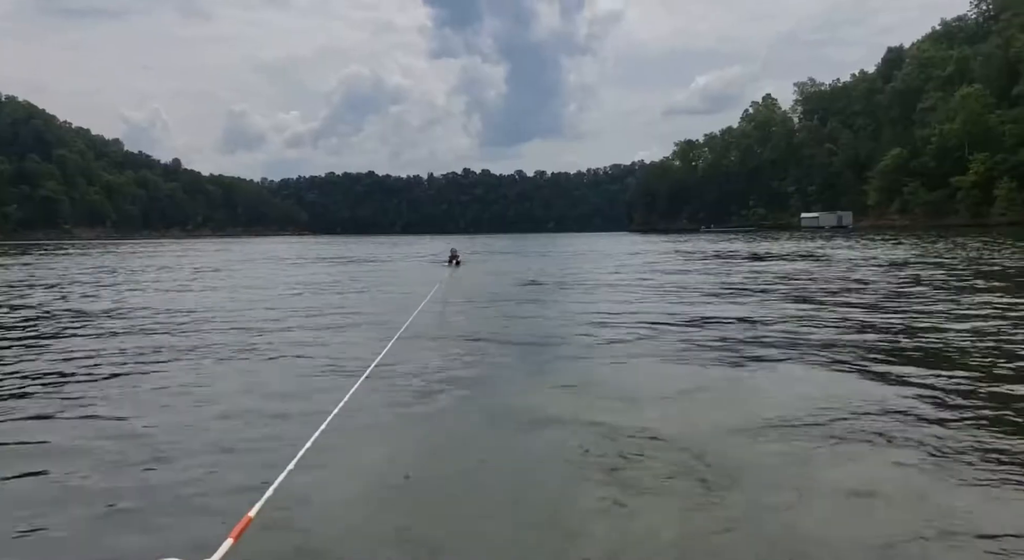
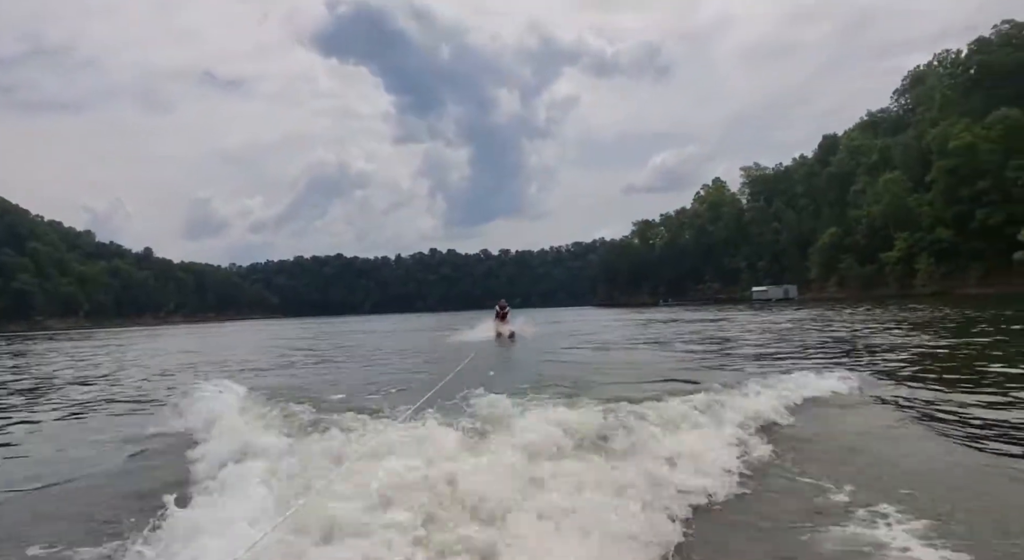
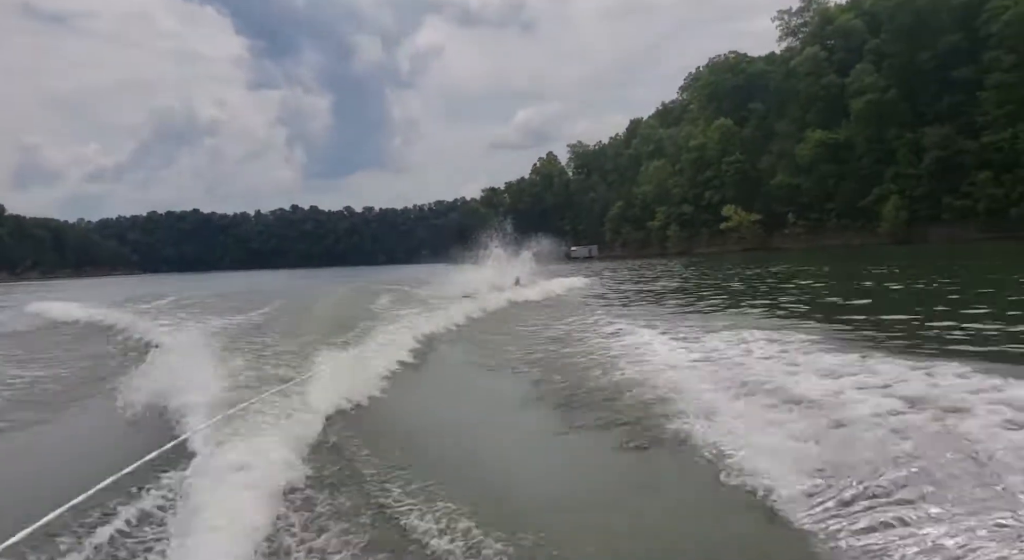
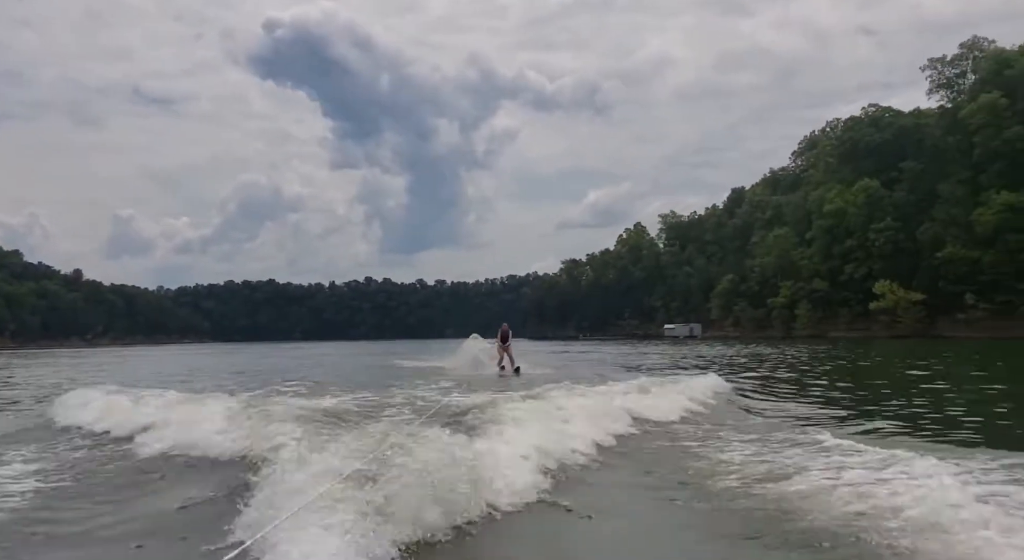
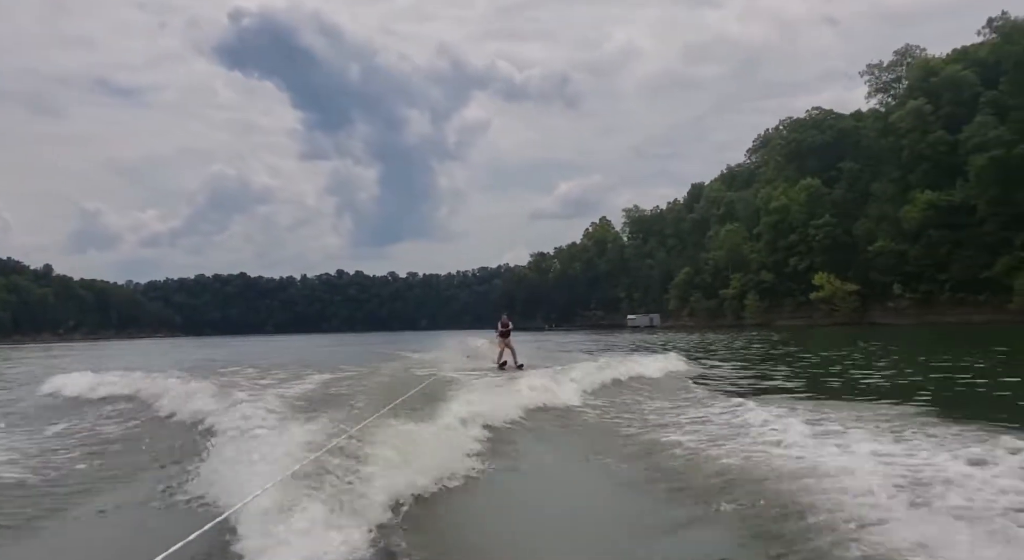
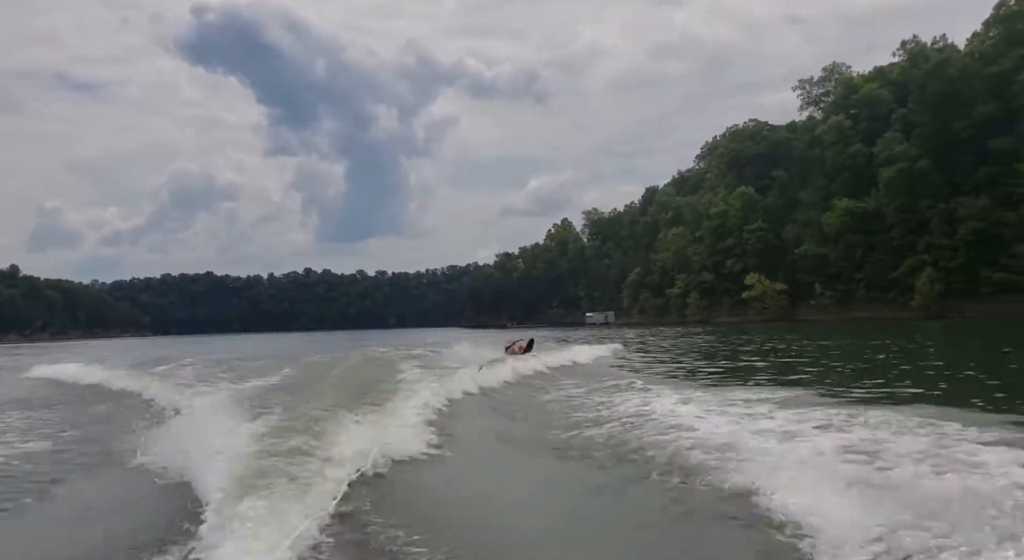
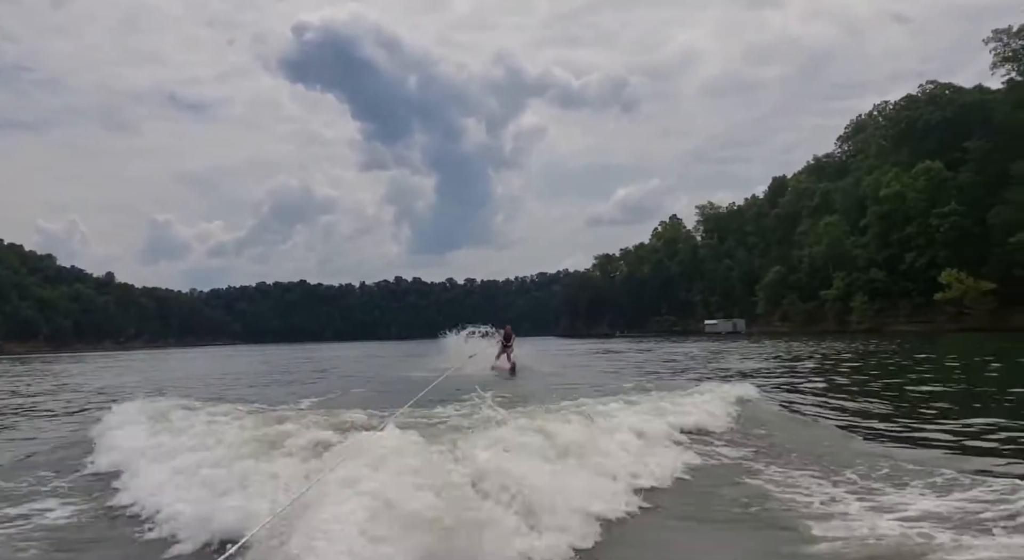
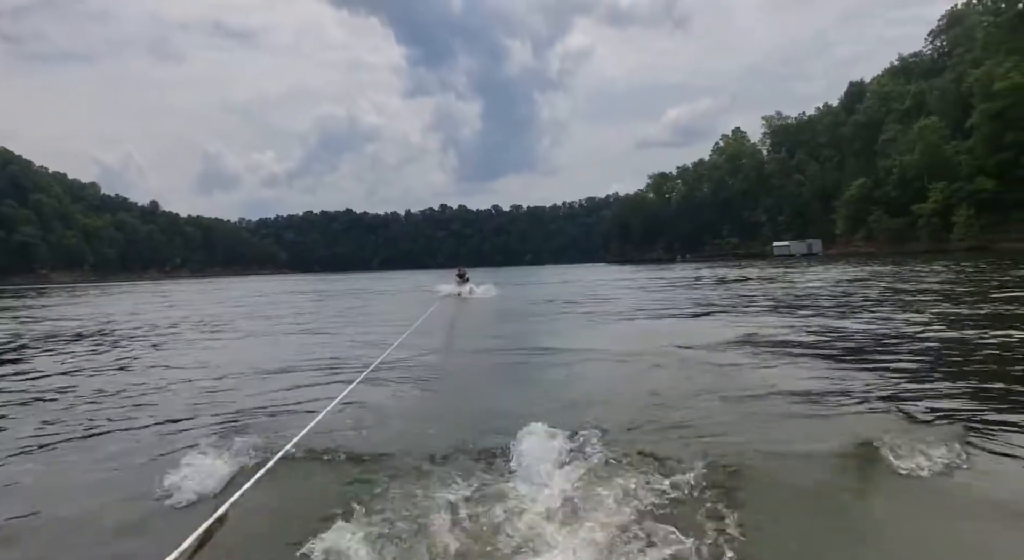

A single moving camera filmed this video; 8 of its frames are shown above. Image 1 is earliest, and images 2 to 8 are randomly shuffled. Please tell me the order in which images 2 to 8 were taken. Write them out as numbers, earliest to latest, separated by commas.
8, 2, 7, 4, 5, 6, 3
